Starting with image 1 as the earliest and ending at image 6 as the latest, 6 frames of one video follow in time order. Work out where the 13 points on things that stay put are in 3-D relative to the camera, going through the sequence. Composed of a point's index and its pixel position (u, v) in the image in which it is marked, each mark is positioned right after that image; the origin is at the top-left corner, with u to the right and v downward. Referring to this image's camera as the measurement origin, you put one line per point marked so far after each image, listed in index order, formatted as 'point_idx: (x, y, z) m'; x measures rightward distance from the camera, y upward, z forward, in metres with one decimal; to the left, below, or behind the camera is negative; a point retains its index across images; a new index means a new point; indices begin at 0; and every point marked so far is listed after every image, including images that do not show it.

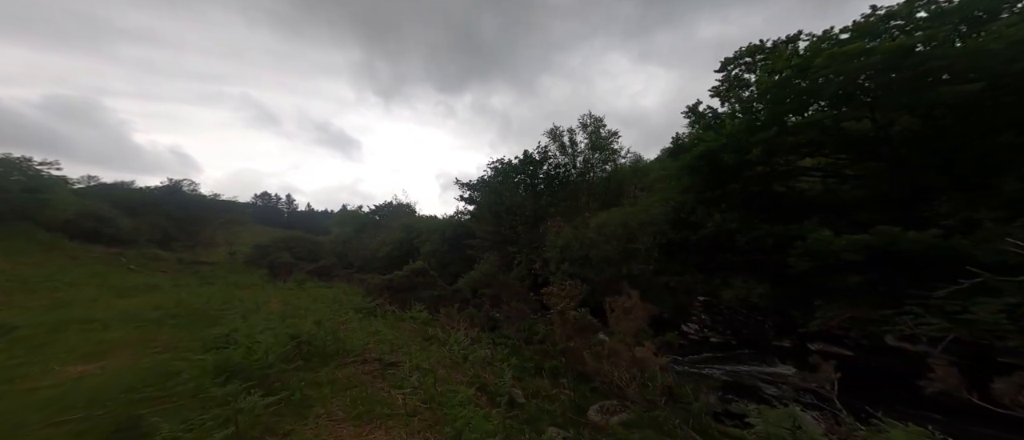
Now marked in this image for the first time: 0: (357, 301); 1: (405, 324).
0: (-5.0, -2.7, +11.4) m
1: (-2.7, -2.7, +8.9) m
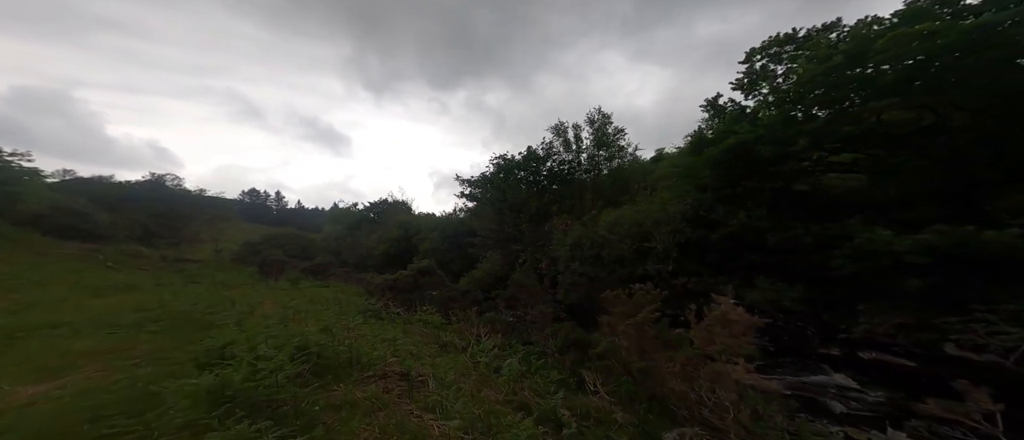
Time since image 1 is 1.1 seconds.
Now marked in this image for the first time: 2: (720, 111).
0: (-4.7, -2.6, +10.6) m
1: (-2.3, -2.6, +8.2) m
2: (+7.1, +3.7, +11.5) m
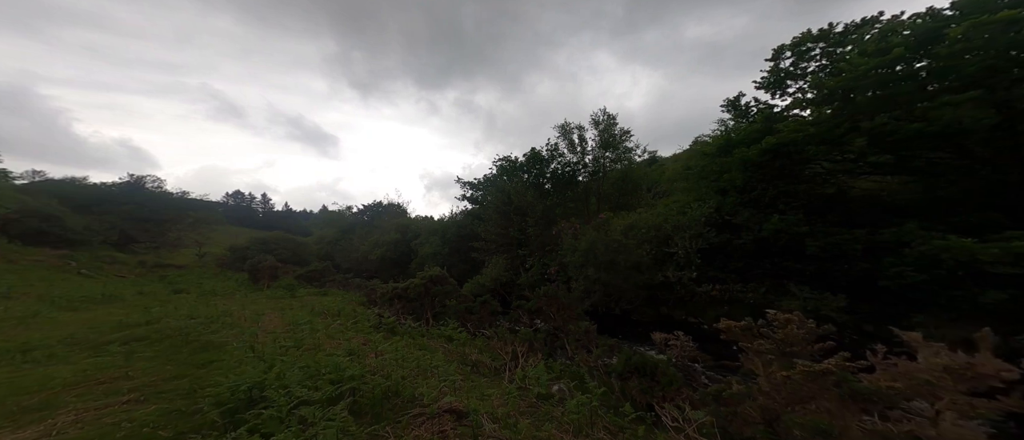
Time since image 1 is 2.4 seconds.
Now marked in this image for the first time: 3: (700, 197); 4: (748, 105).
0: (-4.1, -2.7, +9.8) m
1: (-1.6, -2.7, +7.5) m
2: (+7.6, +3.6, +11.1) m
3: (+6.7, +0.8, +12.1) m
4: (+7.8, +3.8, +11.2) m
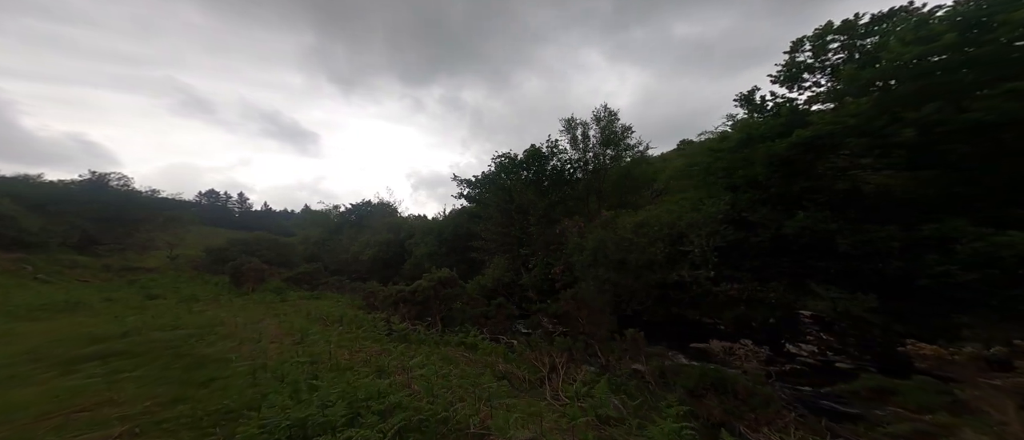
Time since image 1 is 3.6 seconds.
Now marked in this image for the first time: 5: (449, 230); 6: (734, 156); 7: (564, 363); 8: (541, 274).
0: (-3.7, -2.7, +9.1) m
1: (-1.1, -2.6, +6.8) m
2: (+8.0, +3.6, +10.9) m
3: (+7.0, +0.9, +11.8) m
4: (+8.1, +3.9, +11.0) m
5: (-3.8, -0.6, +19.9) m
6: (+6.7, +1.9, +10.4) m
7: (+0.9, -2.4, +5.7) m
8: (+1.3, -2.4, +15.2) m
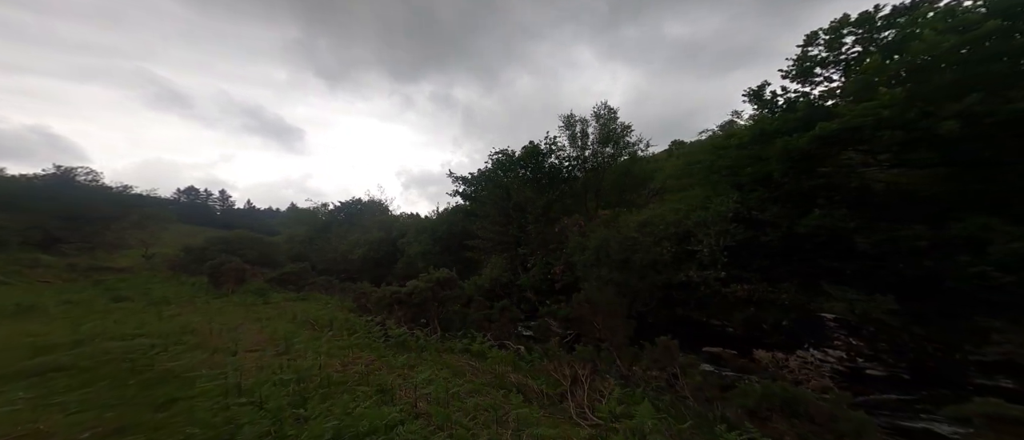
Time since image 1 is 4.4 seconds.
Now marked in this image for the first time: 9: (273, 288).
0: (-3.6, -2.6, +8.4) m
1: (-0.9, -2.5, +6.2) m
2: (+8.1, +3.7, +10.6) m
3: (+7.0, +0.9, +11.5) m
4: (+8.2, +3.9, +10.7) m
5: (-4.0, -0.5, +19.2) m
6: (+6.8, +2.0, +10.0) m
7: (+1.1, -2.3, +5.1) m
8: (+1.2, -2.4, +14.7) m
9: (-13.2, -3.7, +18.7) m
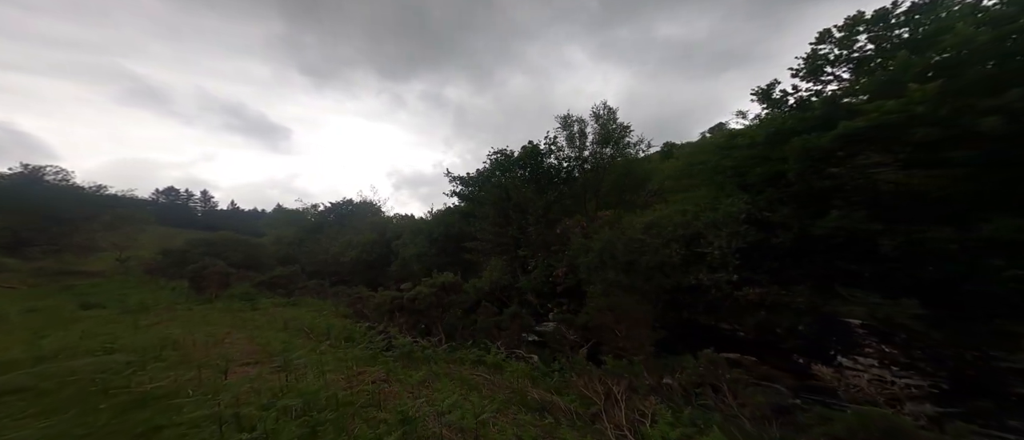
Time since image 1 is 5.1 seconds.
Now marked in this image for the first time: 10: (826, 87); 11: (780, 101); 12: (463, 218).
0: (-3.4, -2.6, +7.8) m
1: (-0.6, -2.6, +5.7) m
2: (+8.2, +3.6, +10.4) m
3: (+7.2, +0.9, +11.2) m
4: (+8.4, +3.9, +10.5) m
5: (-4.1, -0.5, +18.7) m
6: (+7.0, +2.0, +9.8) m
7: (+1.4, -2.3, +4.7) m
8: (+1.3, -2.4, +14.3) m
9: (-13.2, -3.8, +17.8) m
10: (+9.3, +3.9, +10.0) m
11: (+8.2, +3.6, +10.4) m
12: (-2.9, +0.2, +19.6) m
